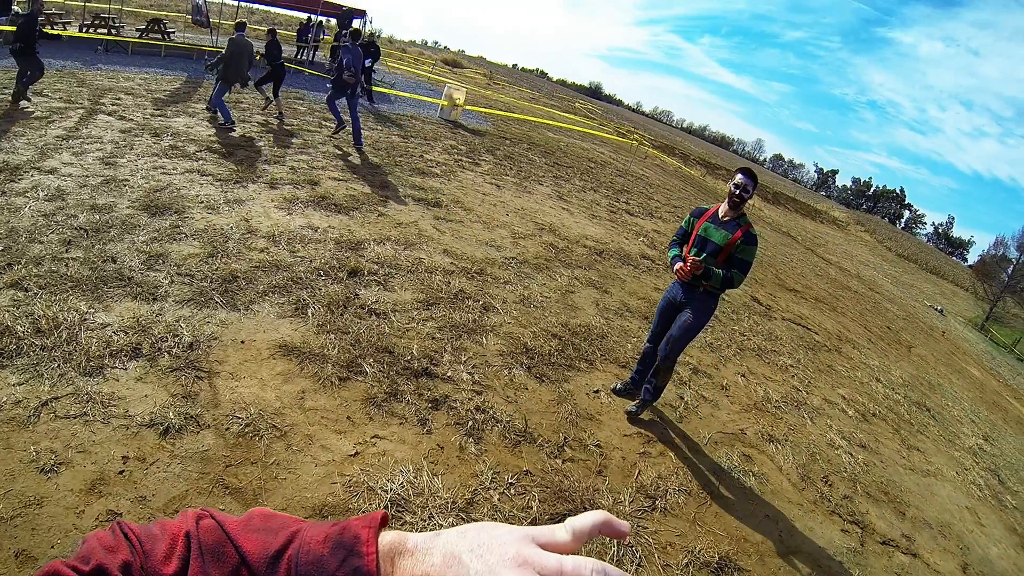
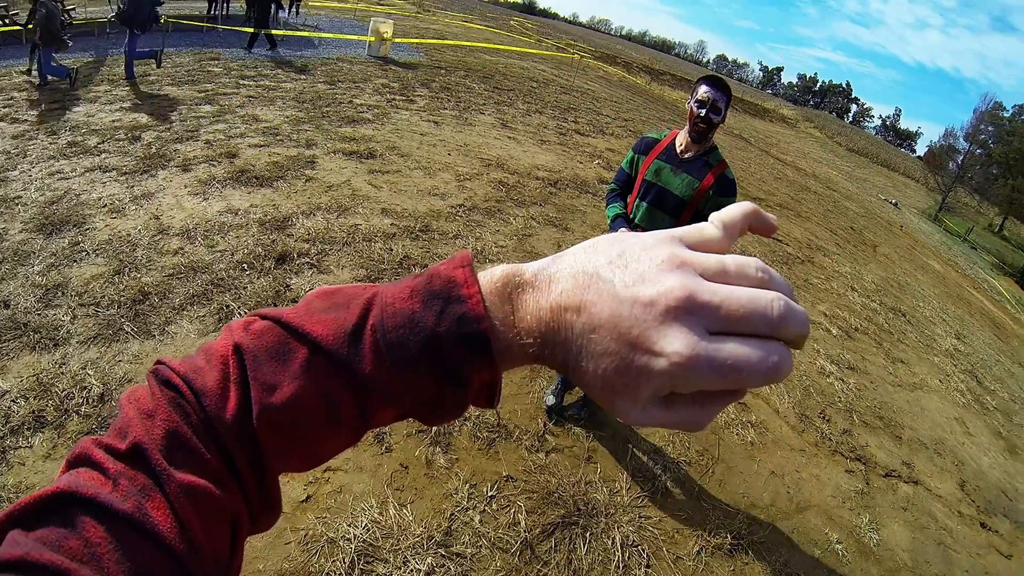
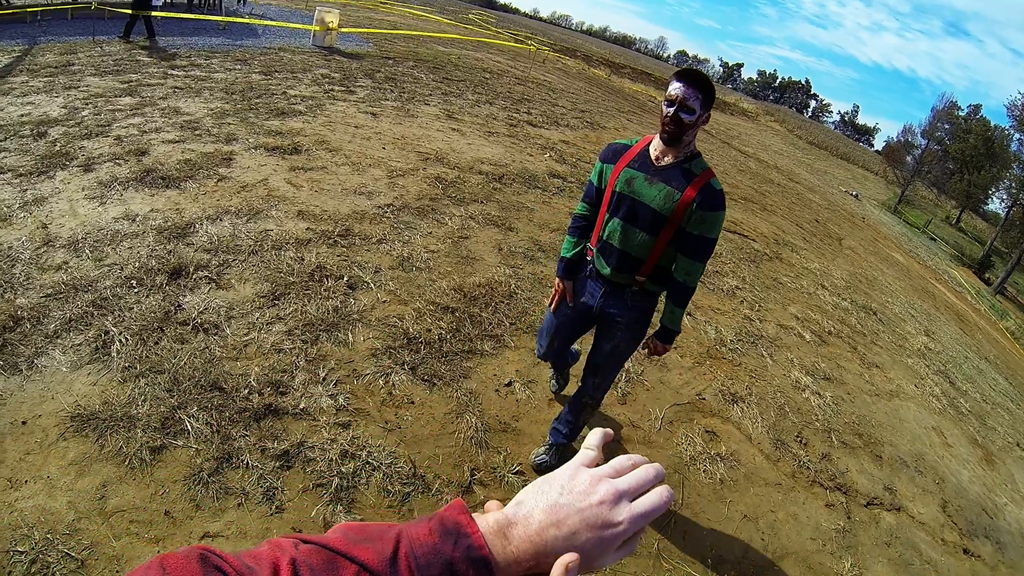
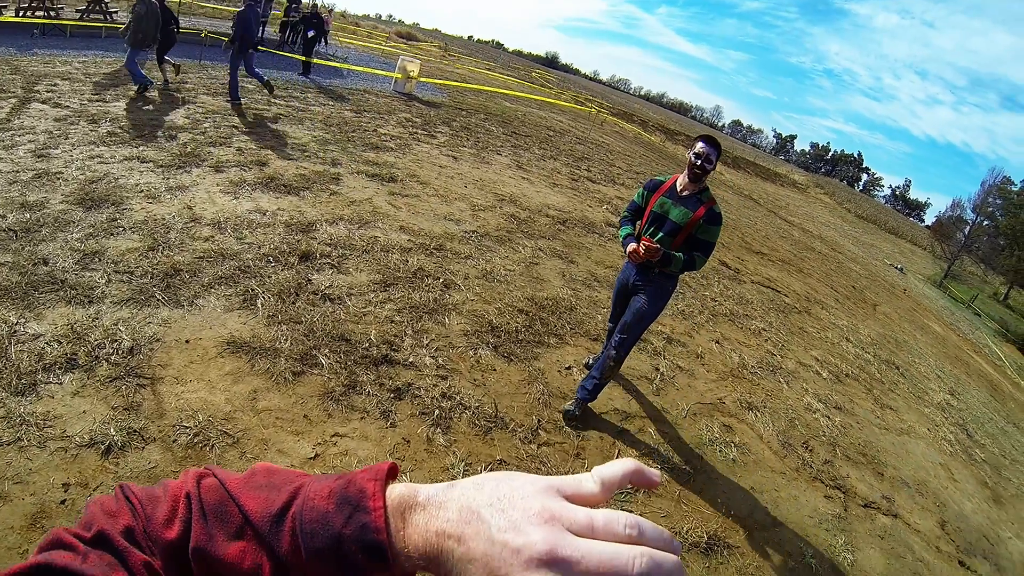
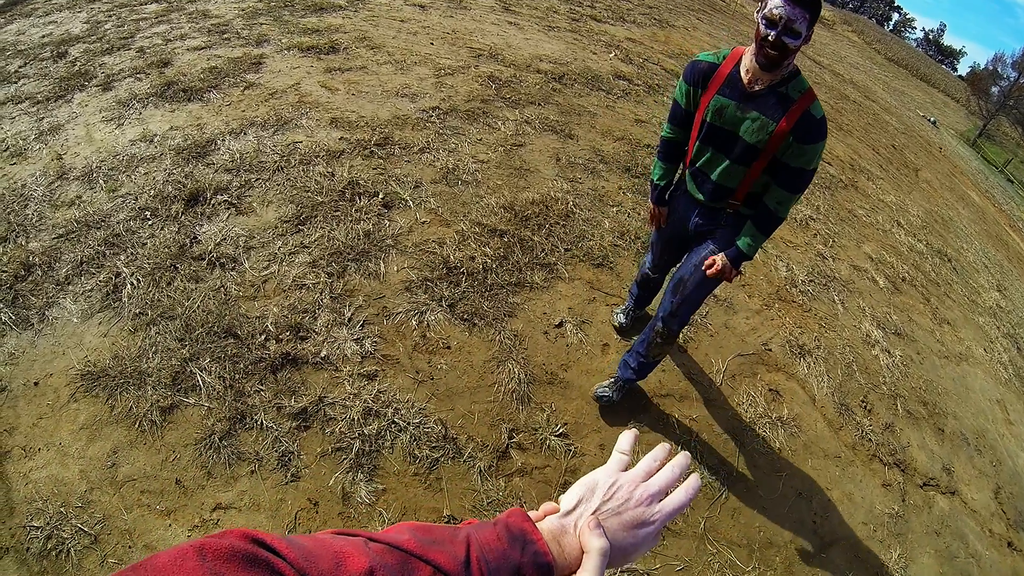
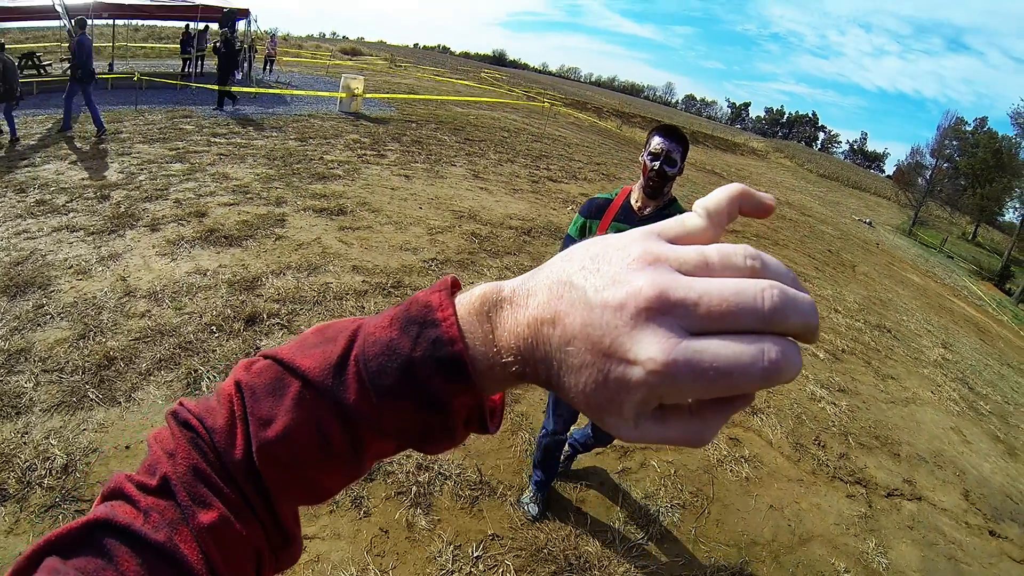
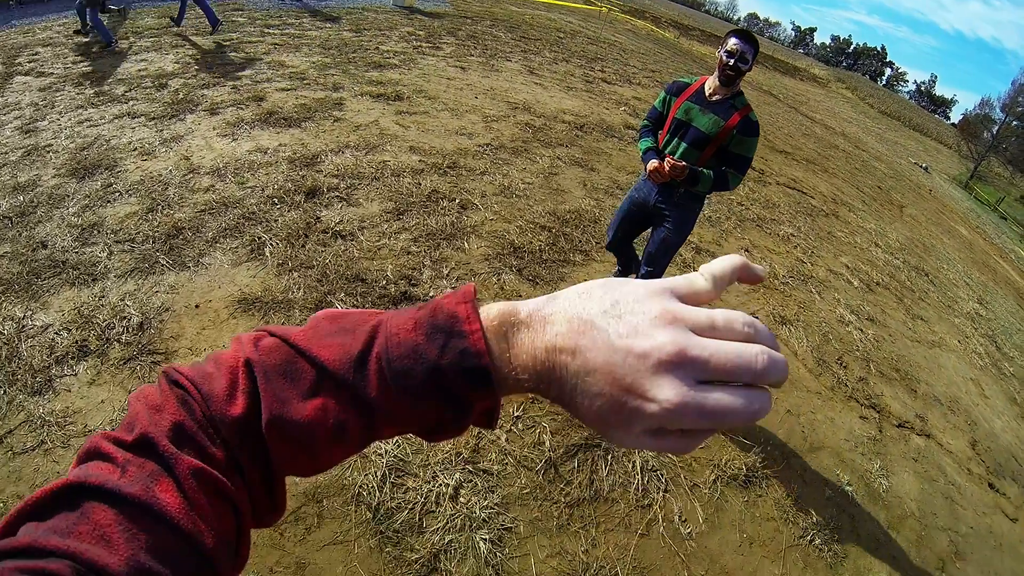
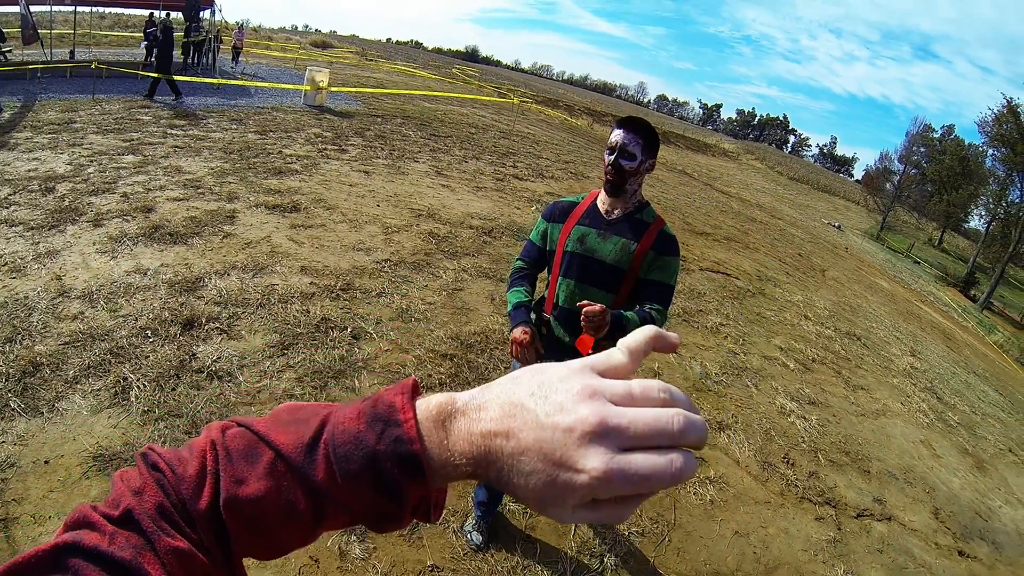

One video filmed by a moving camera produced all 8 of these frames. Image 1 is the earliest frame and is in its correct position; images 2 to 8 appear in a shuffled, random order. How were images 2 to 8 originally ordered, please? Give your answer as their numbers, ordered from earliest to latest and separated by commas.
4, 7, 2, 6, 8, 3, 5
